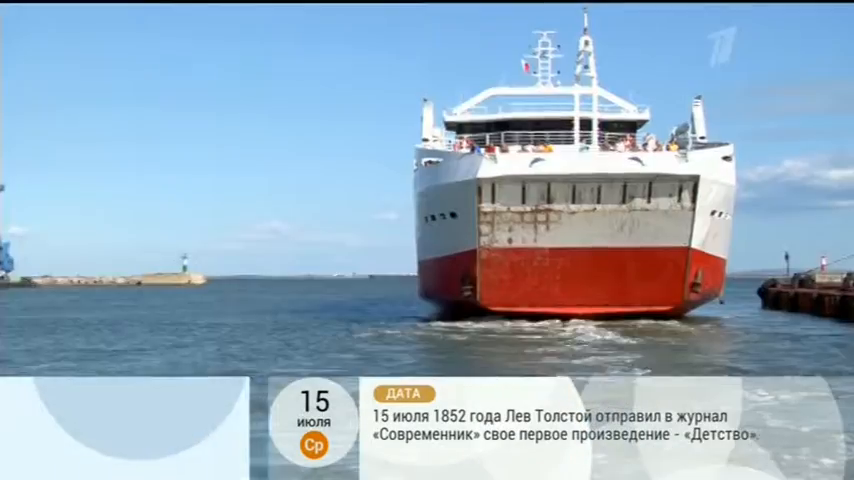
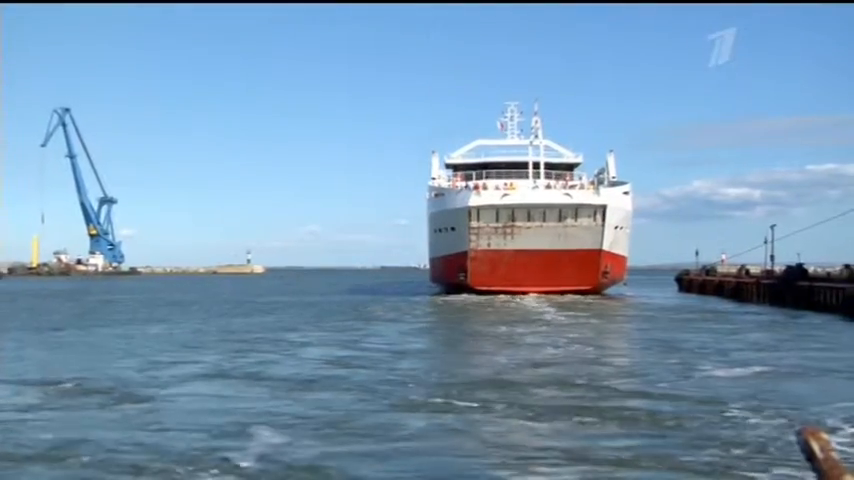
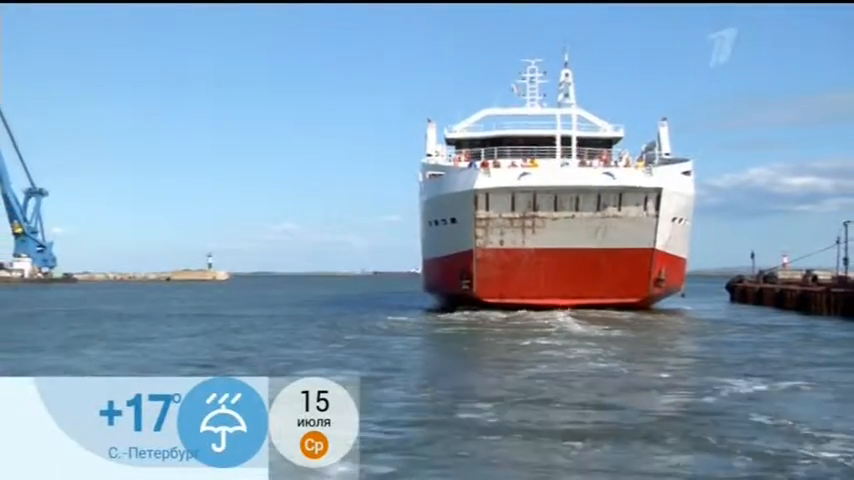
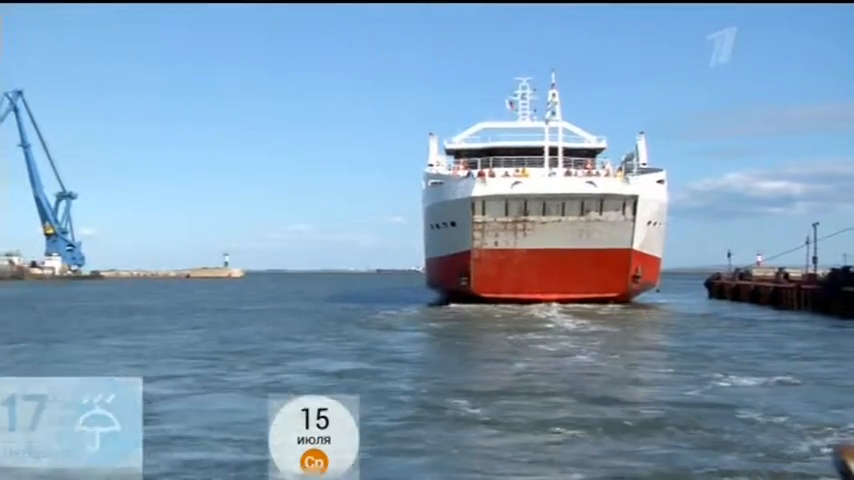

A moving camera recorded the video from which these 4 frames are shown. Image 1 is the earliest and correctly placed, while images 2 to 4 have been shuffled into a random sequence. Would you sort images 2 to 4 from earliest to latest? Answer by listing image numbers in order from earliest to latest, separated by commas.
3, 4, 2
